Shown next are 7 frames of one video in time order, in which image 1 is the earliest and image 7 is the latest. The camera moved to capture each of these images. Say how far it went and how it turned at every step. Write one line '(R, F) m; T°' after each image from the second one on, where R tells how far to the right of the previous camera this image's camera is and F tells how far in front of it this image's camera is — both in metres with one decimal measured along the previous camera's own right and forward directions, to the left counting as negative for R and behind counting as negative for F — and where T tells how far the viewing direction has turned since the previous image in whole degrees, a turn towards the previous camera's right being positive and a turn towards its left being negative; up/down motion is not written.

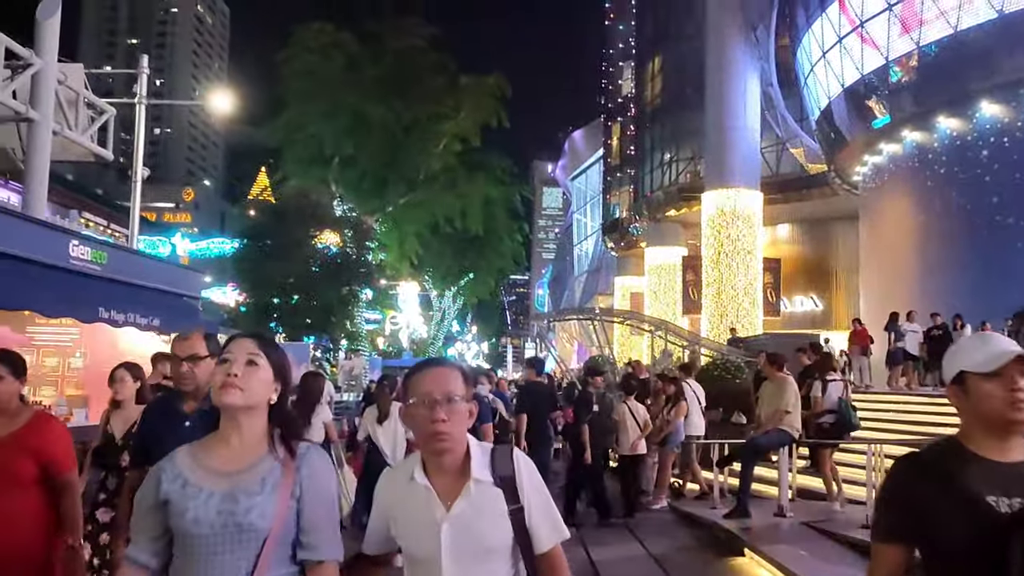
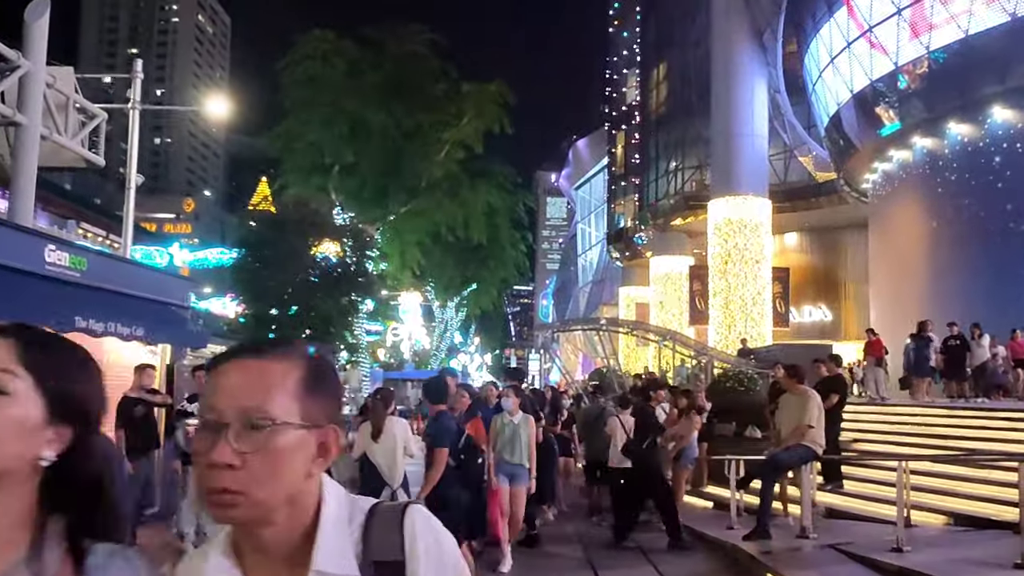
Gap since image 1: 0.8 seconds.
(0.0, +0.4) m; 0°
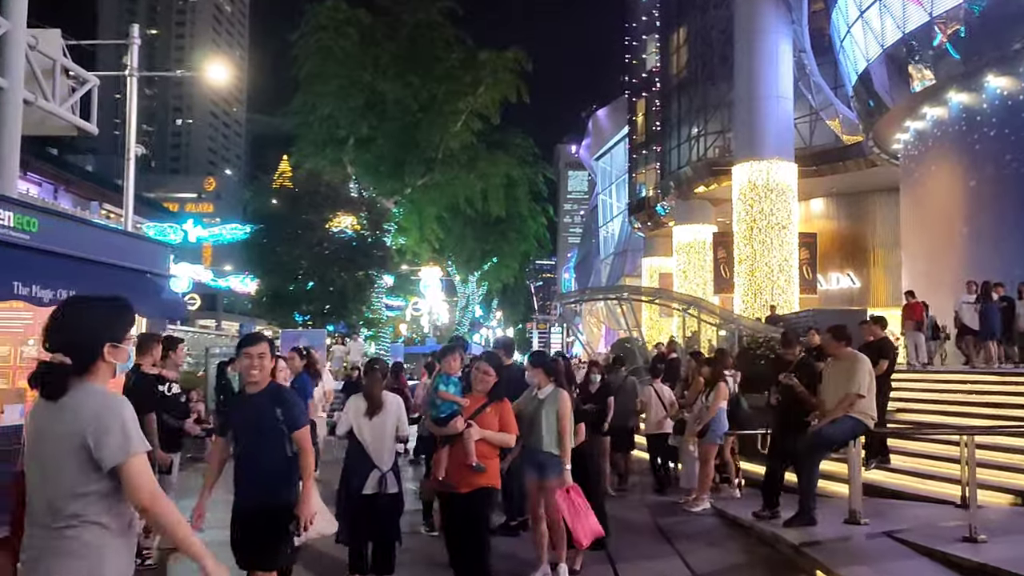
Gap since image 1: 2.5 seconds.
(+0.1, +0.7) m; -1°
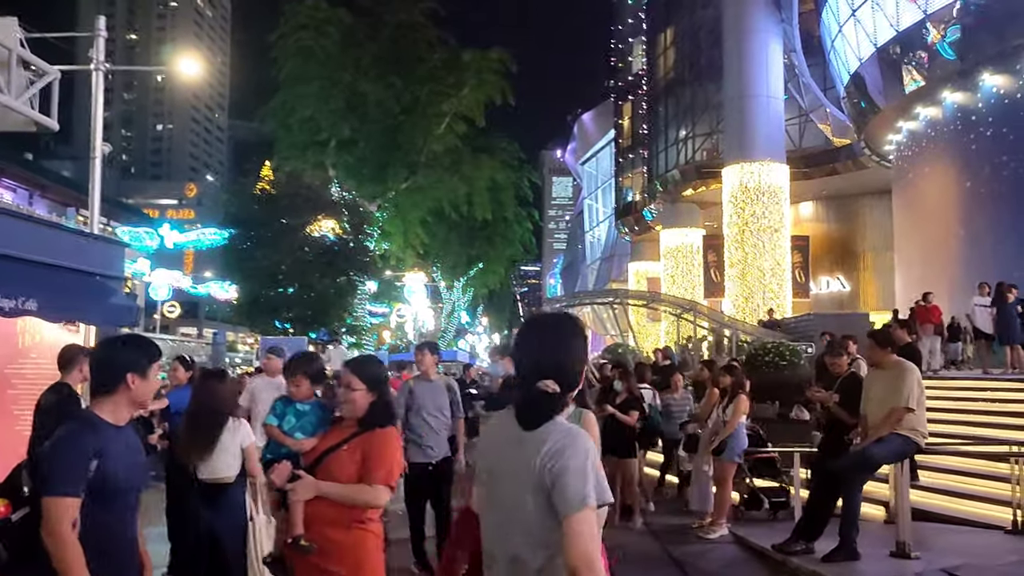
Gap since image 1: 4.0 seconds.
(-0.1, +0.7) m; +1°
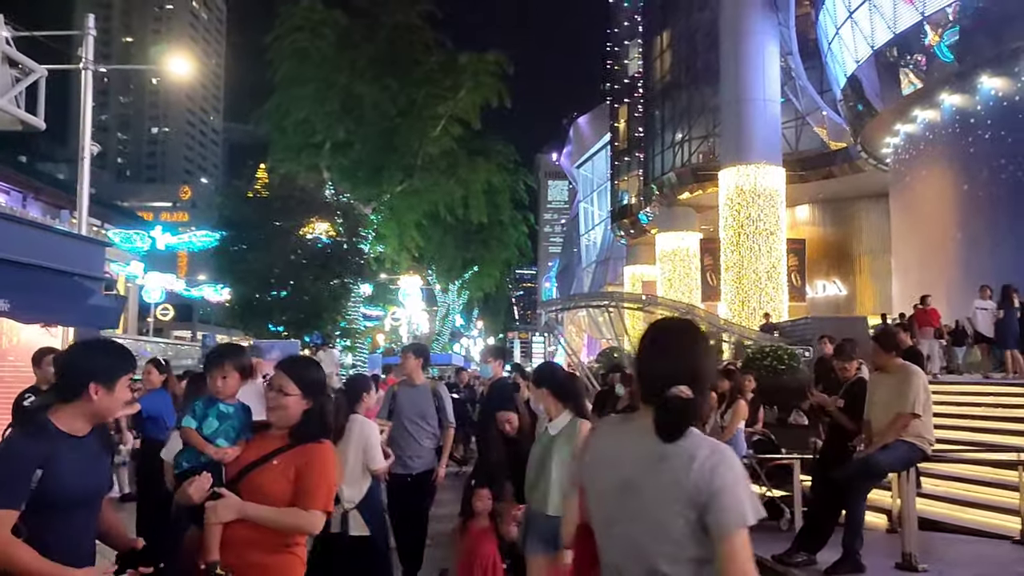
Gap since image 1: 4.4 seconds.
(0.0, +0.2) m; 0°
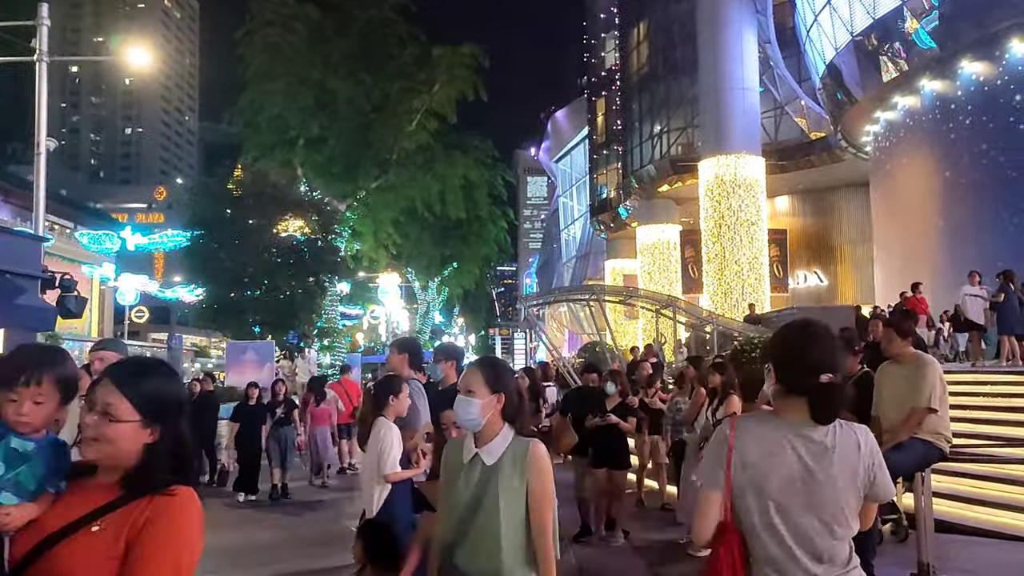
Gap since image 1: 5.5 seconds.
(0.0, +0.5) m; +1°
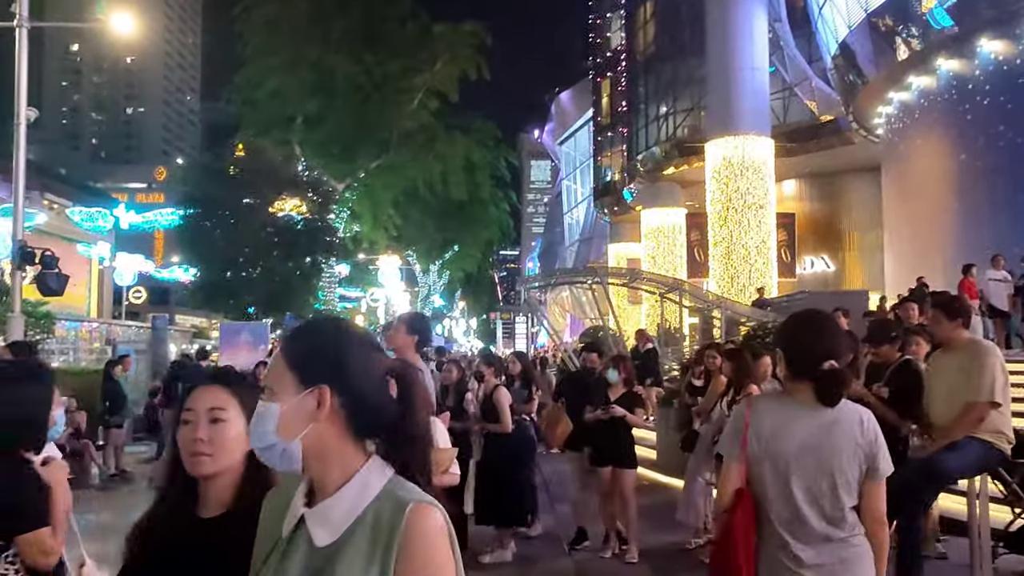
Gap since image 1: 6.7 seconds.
(0.0, +0.6) m; 0°
